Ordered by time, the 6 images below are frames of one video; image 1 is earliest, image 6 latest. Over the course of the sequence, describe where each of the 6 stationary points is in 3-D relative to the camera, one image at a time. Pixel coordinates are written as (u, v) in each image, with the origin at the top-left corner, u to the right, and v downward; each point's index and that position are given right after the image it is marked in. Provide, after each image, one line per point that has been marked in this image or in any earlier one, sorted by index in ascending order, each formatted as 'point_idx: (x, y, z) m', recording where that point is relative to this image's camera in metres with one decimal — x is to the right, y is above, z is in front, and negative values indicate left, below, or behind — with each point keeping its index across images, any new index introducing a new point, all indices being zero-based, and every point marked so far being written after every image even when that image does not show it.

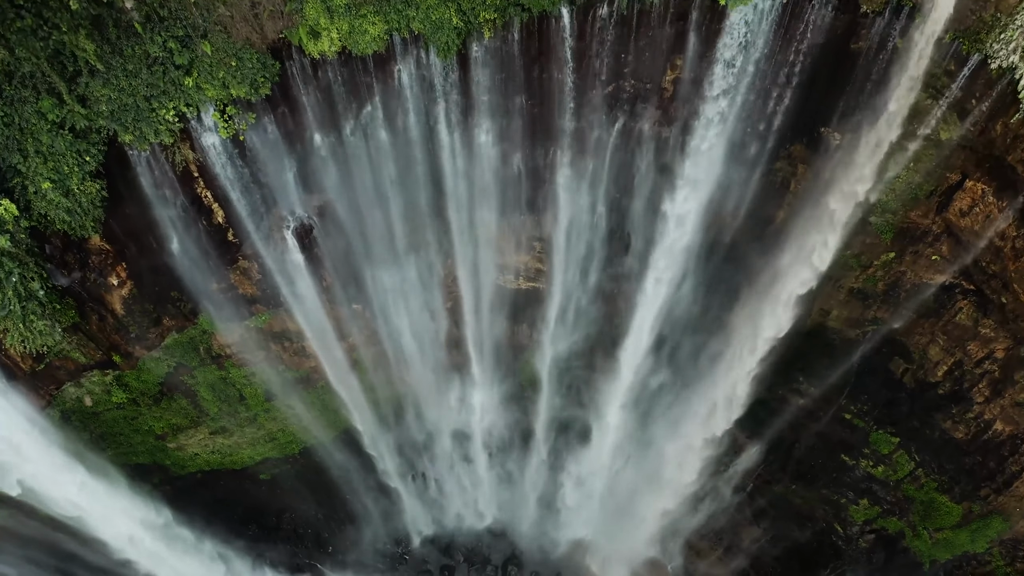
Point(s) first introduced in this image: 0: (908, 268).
0: (+6.7, +0.2, +10.6) m
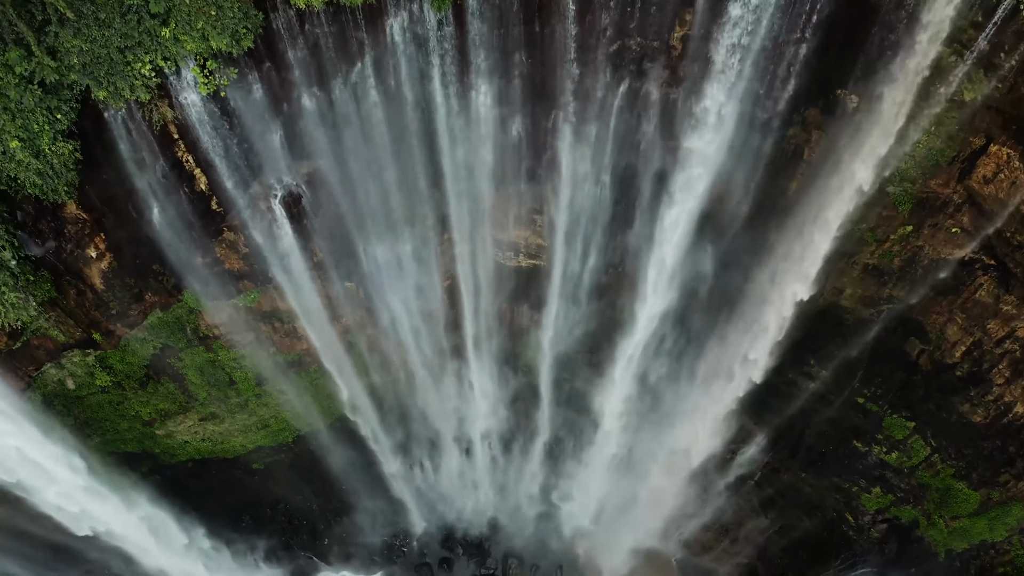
0: (+6.7, +0.7, +10.1) m
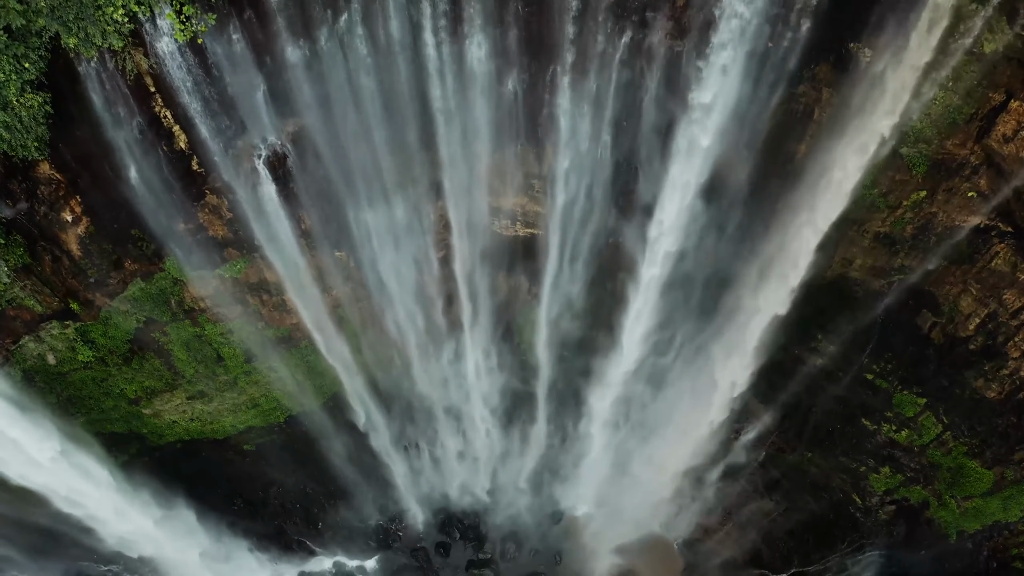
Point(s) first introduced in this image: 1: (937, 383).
0: (+6.7, +1.2, +9.6) m
1: (+7.6, -1.7, +11.0) m
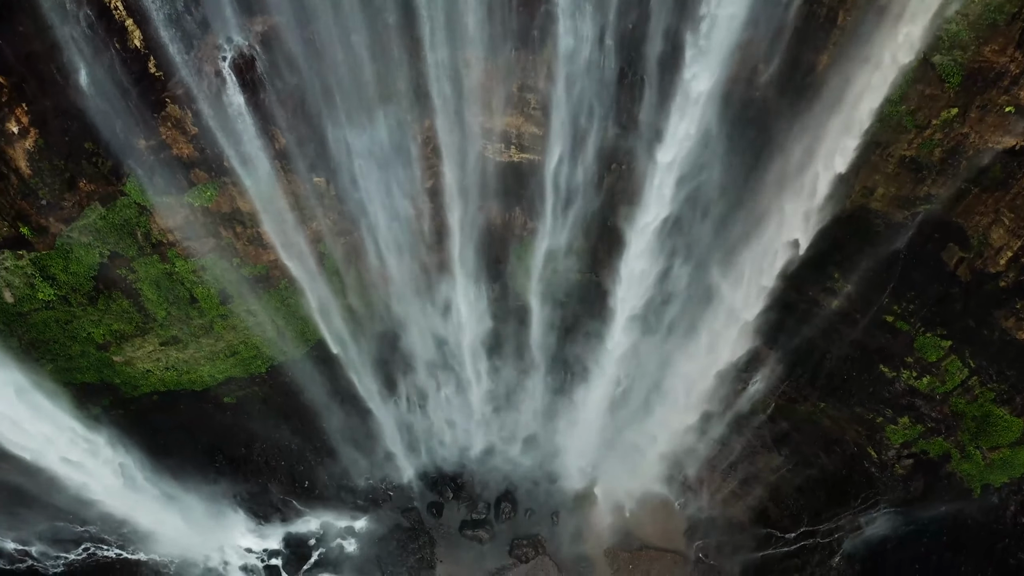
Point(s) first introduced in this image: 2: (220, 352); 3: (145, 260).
0: (+6.6, +2.3, +8.8) m
1: (+7.5, -0.6, +10.2) m
2: (-5.7, -1.3, +12.0) m
3: (-6.2, +0.5, +10.4) m
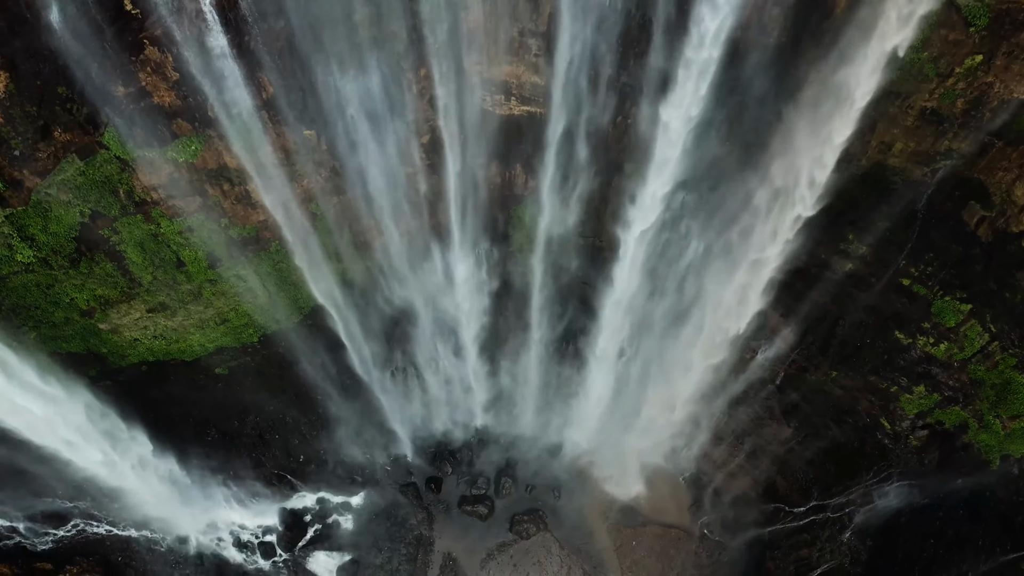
0: (+6.6, +2.9, +8.3) m
1: (+7.5, +0.1, +9.7) m
2: (-5.7, -0.6, +11.6) m
3: (-6.2, +1.1, +9.9) m
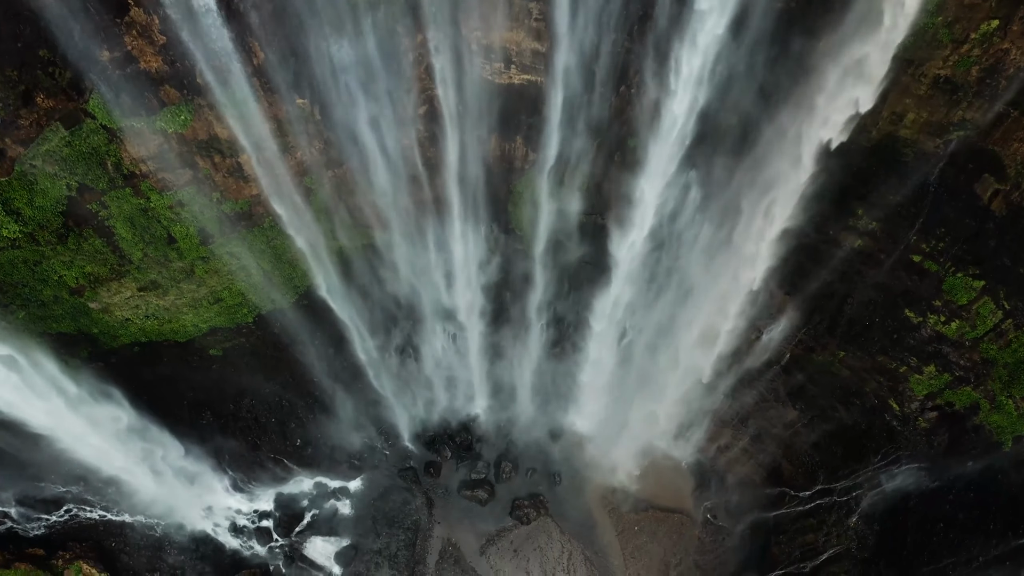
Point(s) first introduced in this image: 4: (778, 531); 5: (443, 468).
0: (+6.6, +3.3, +7.9) m
1: (+7.5, +0.5, +9.4) m
2: (-5.7, -0.2, +11.3) m
3: (-6.2, +1.5, +9.6) m
4: (+5.4, -5.0, +12.6) m
5: (-1.4, -3.8, +13.1) m
